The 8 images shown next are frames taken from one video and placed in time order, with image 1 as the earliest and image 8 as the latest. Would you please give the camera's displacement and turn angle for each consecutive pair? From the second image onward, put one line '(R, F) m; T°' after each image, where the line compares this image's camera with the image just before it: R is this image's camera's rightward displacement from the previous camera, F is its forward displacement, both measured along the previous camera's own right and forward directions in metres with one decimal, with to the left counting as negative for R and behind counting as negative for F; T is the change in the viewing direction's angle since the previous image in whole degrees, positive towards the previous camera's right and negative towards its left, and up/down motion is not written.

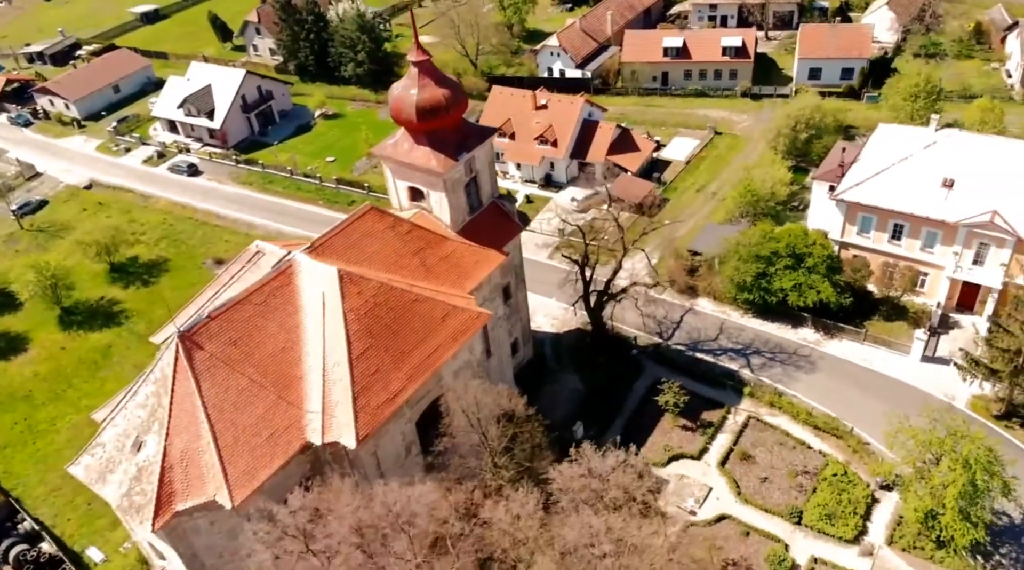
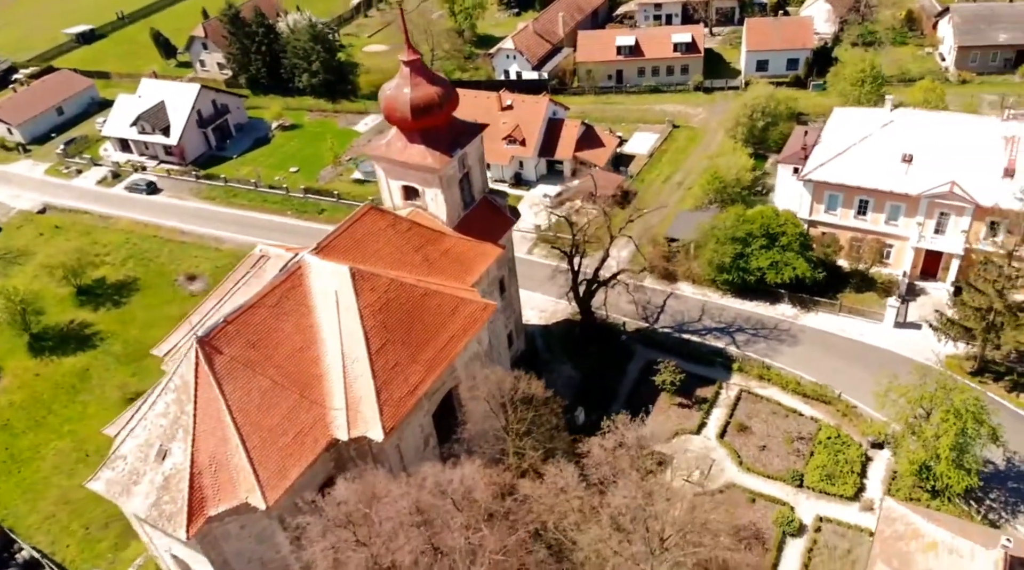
(-2.6, -0.6) m; +4°
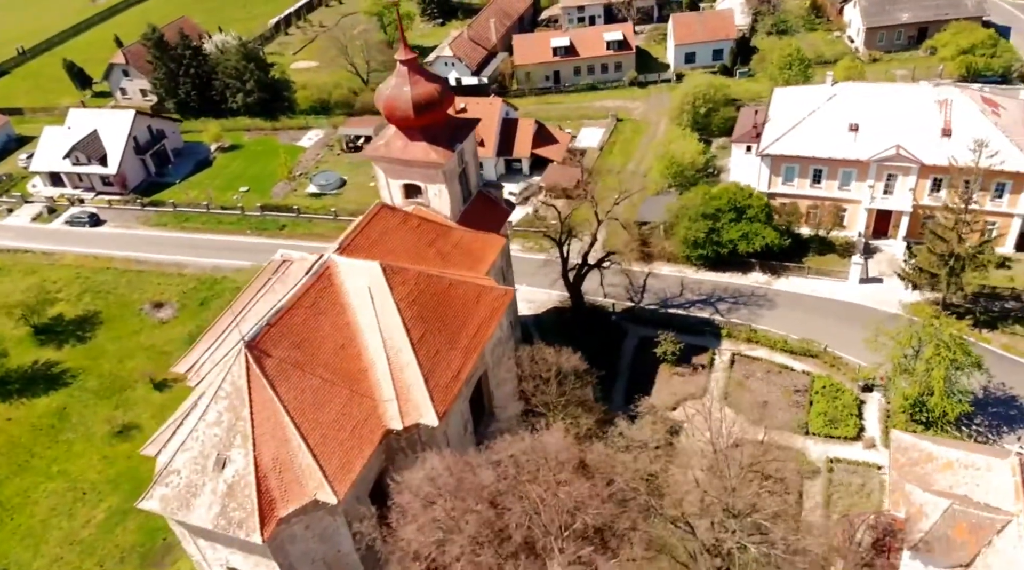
(-4.5, -0.7) m; +7°
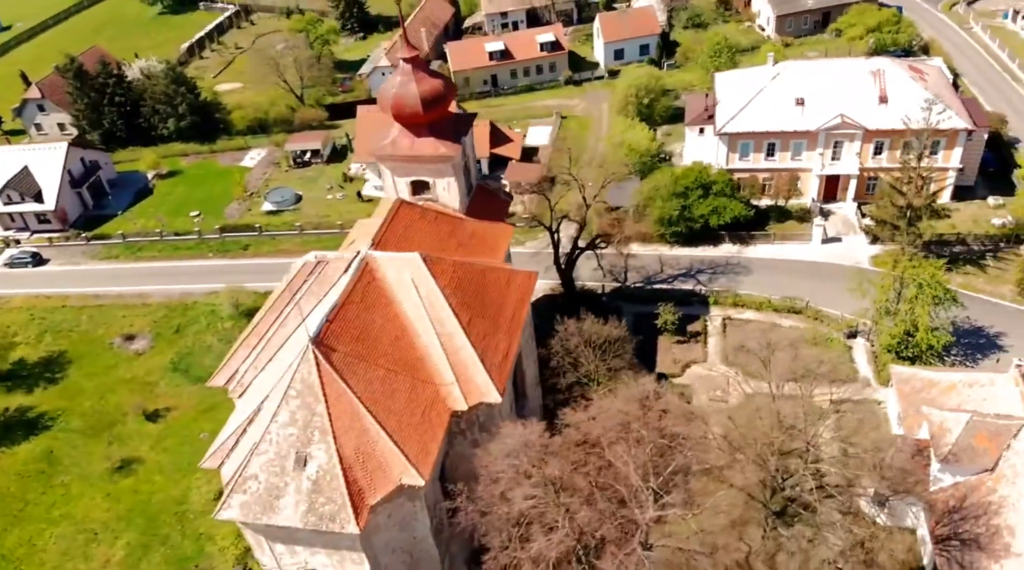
(-5.3, -0.6) m; +7°
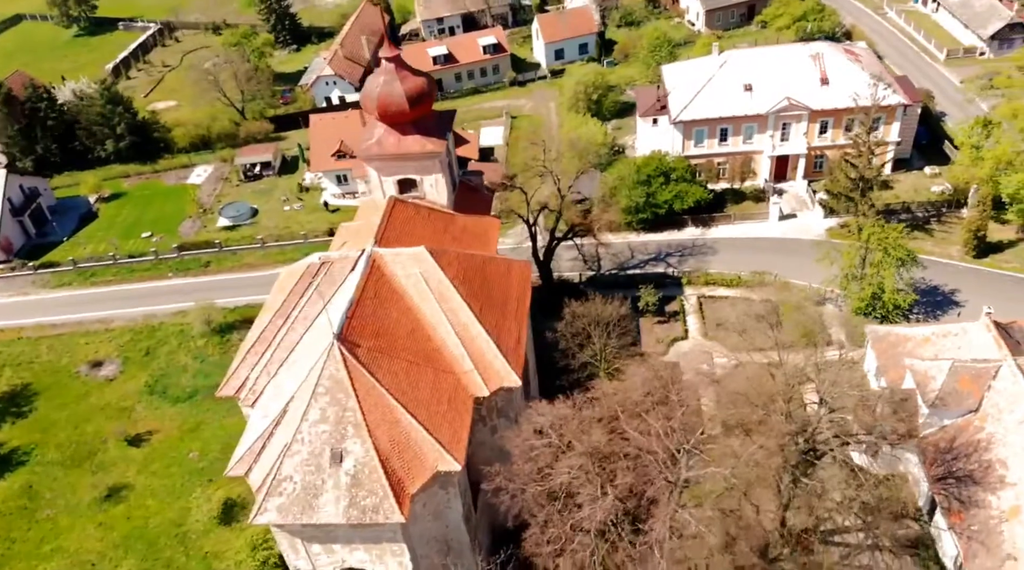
(-3.1, -0.5) m; +5°
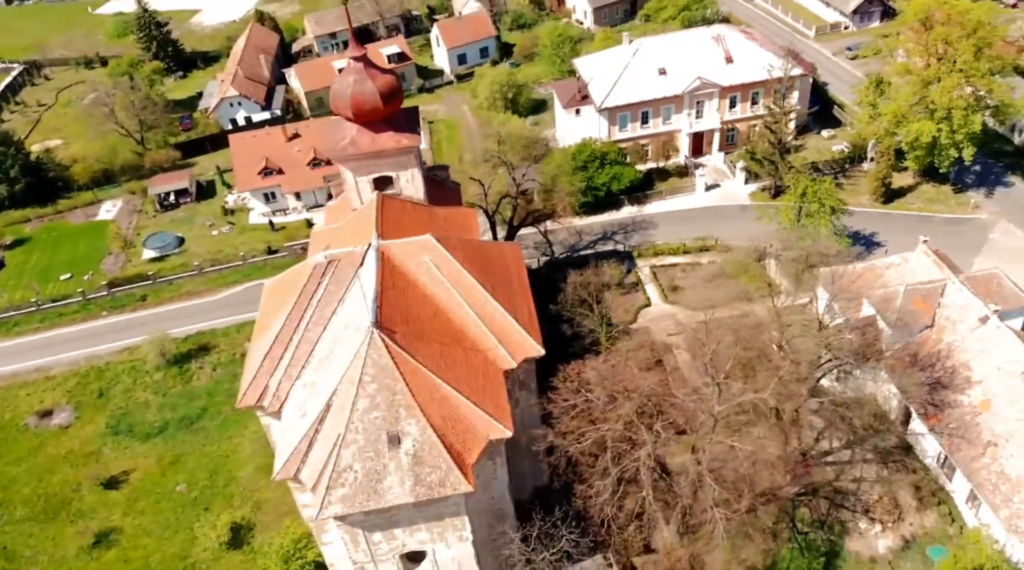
(-5.2, -0.7) m; +9°
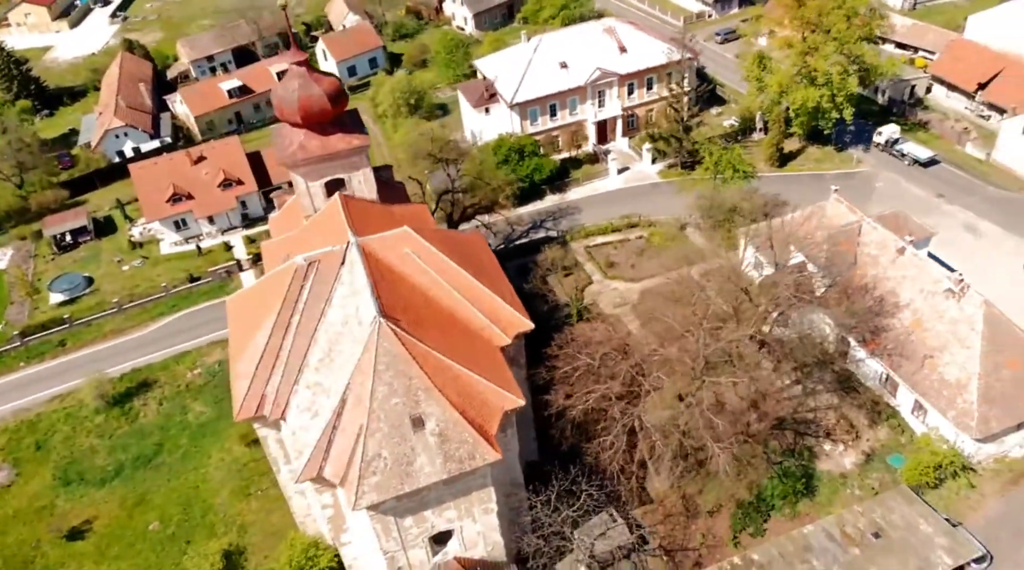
(-4.3, -0.7) m; +9°
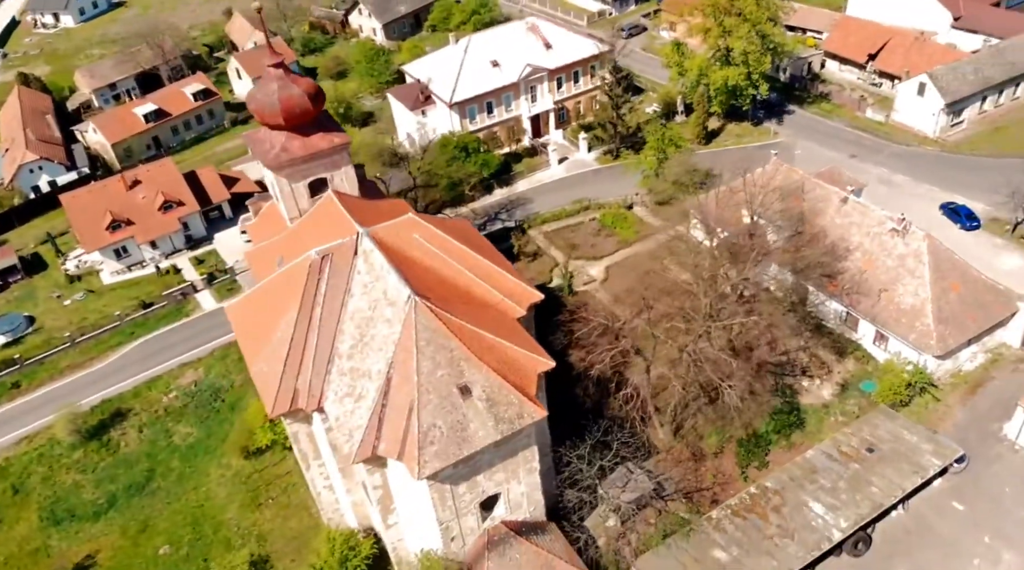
(-4.7, -1.1) m; +8°
